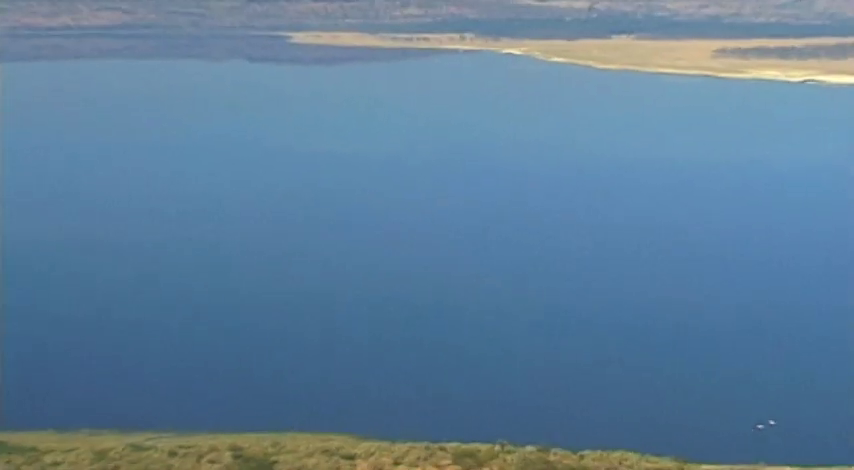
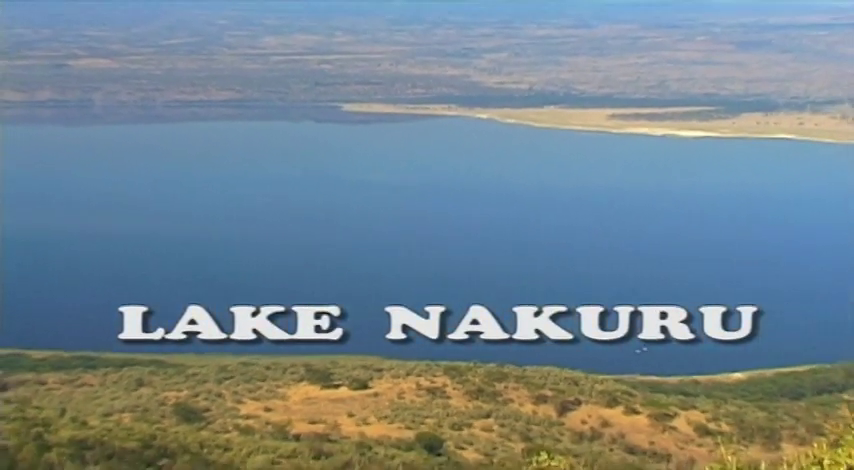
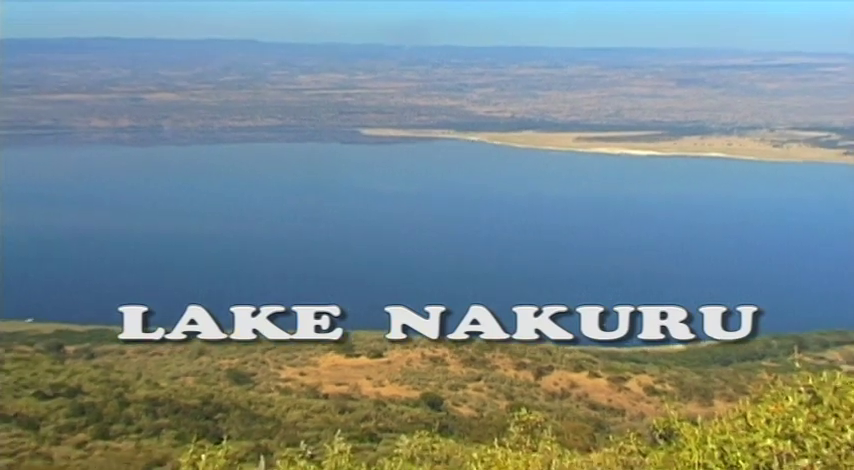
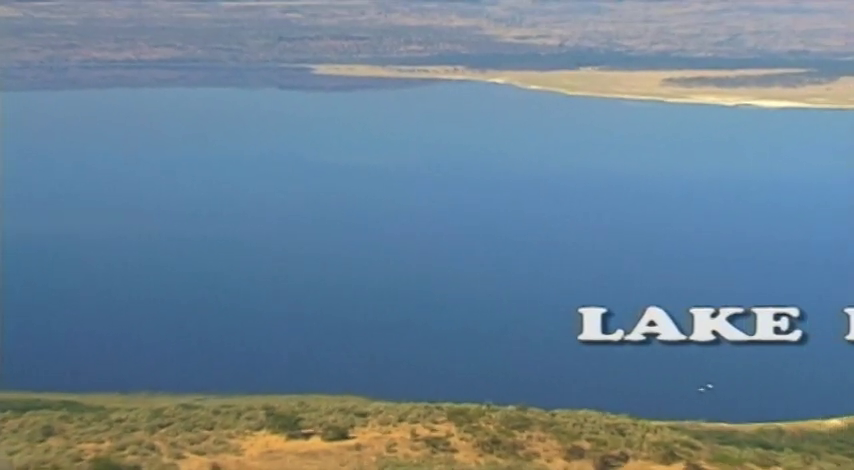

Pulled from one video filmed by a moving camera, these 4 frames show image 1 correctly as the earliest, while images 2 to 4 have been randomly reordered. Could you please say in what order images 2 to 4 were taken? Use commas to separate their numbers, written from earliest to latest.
4, 2, 3
